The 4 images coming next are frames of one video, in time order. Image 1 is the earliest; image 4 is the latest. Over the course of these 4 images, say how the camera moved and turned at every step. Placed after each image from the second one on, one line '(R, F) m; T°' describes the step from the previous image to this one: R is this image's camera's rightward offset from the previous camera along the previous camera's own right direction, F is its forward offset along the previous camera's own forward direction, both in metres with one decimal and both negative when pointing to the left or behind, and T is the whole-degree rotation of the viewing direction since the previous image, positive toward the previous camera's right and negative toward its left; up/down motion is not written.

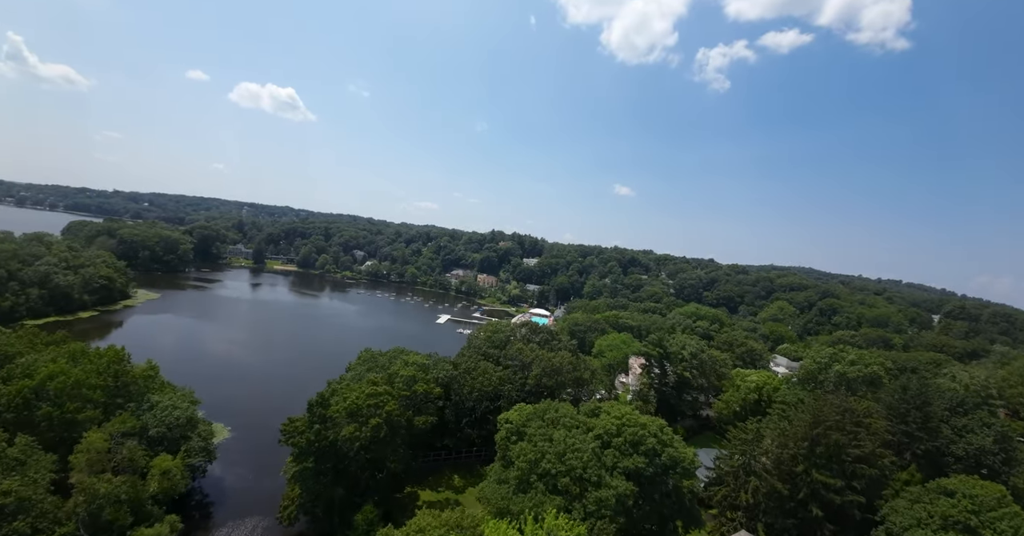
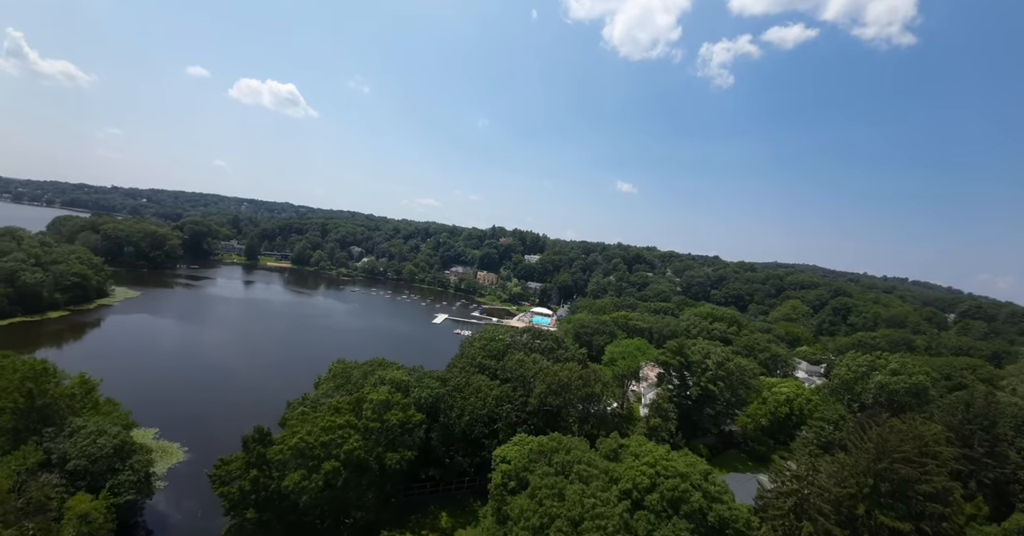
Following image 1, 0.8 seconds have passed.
(+0.1, +3.0) m; 0°
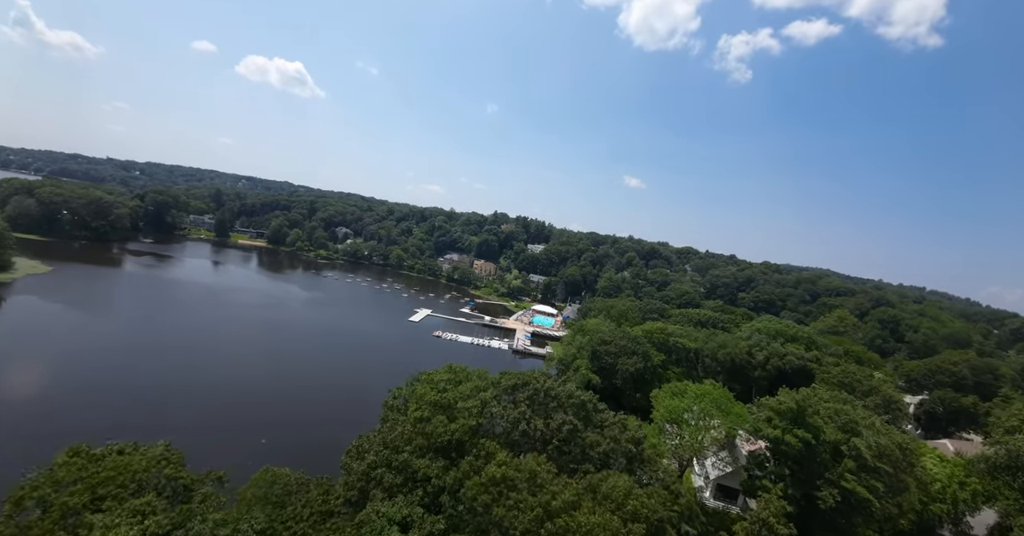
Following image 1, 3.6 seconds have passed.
(+0.4, +9.7) m; 0°
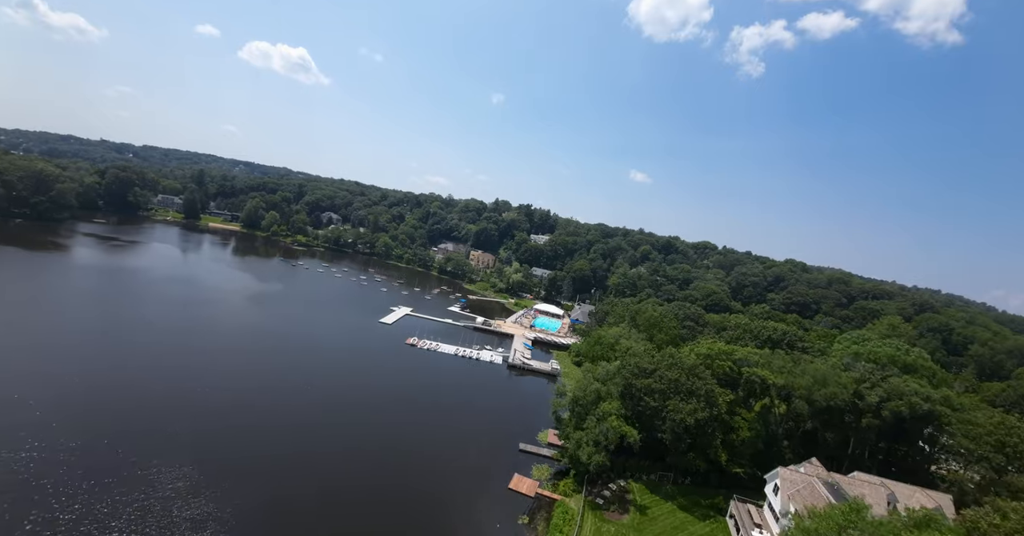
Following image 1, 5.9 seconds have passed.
(+0.3, +7.9) m; 0°
